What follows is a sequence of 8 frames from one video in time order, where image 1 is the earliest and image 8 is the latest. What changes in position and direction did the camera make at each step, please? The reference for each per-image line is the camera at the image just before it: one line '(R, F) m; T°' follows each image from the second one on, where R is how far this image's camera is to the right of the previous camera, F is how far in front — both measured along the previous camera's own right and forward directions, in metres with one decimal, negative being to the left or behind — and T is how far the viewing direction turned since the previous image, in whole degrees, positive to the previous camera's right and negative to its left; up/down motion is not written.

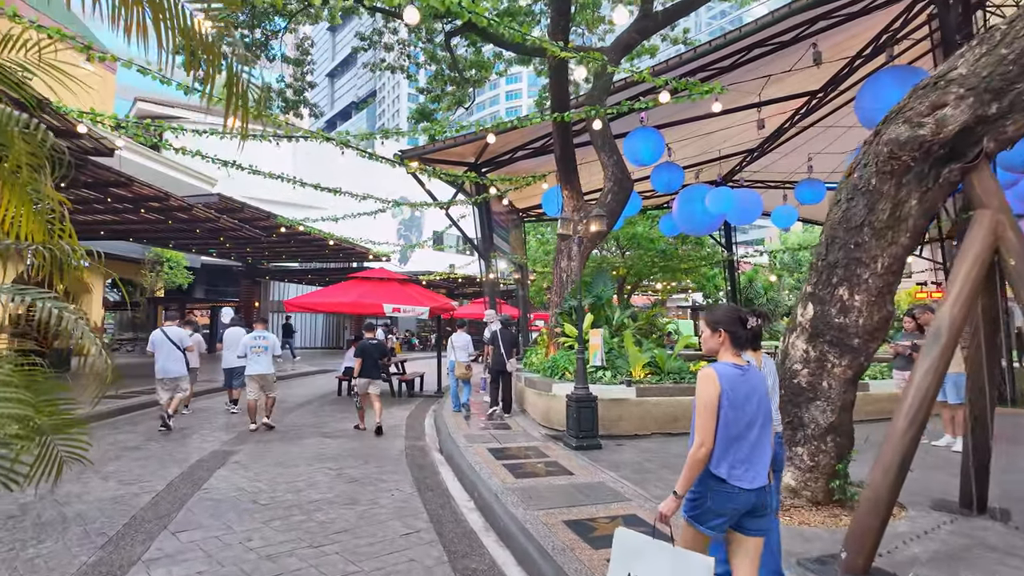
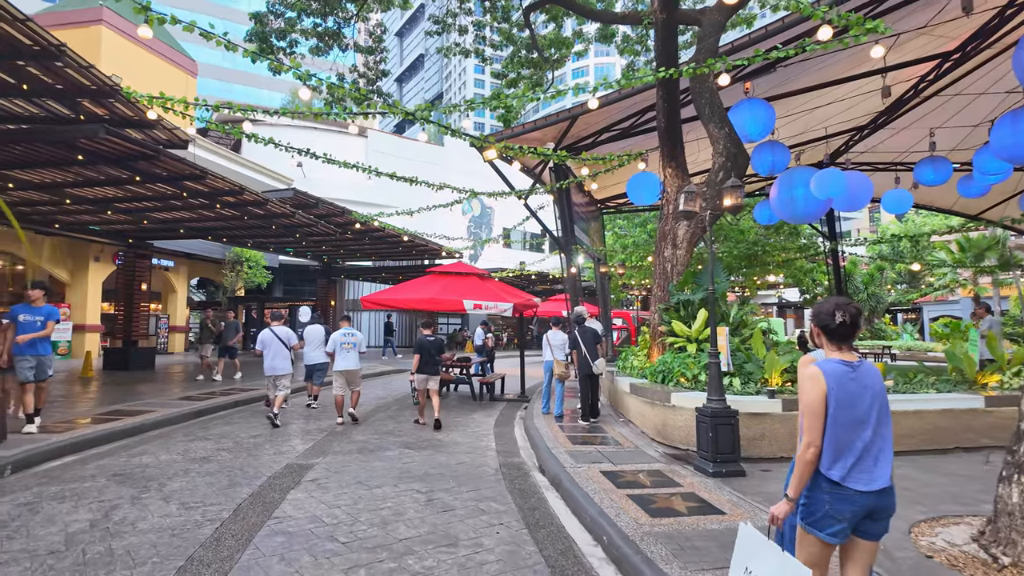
(-0.4, +1.0) m; -6°
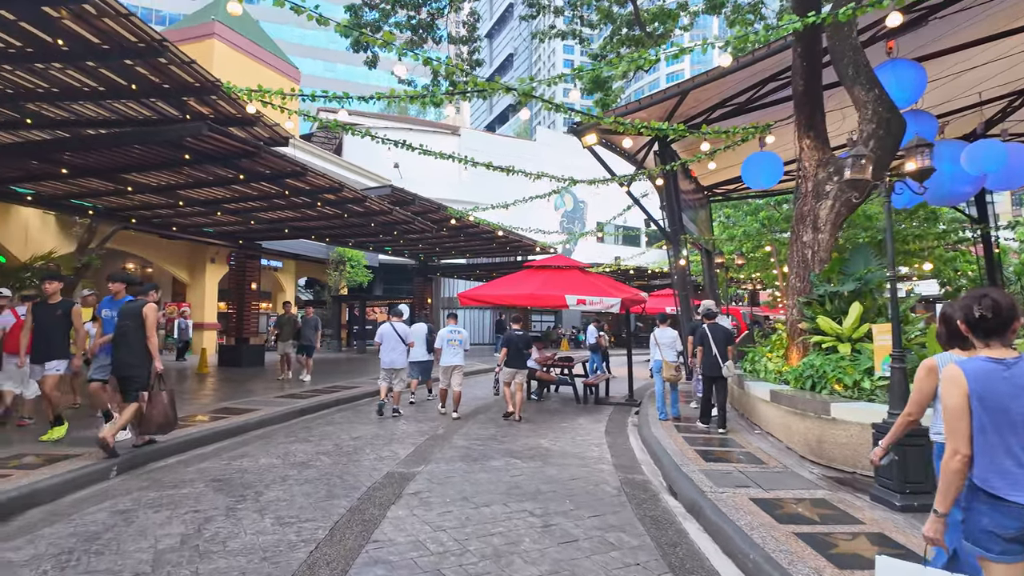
(-0.3, +0.7) m; -9°
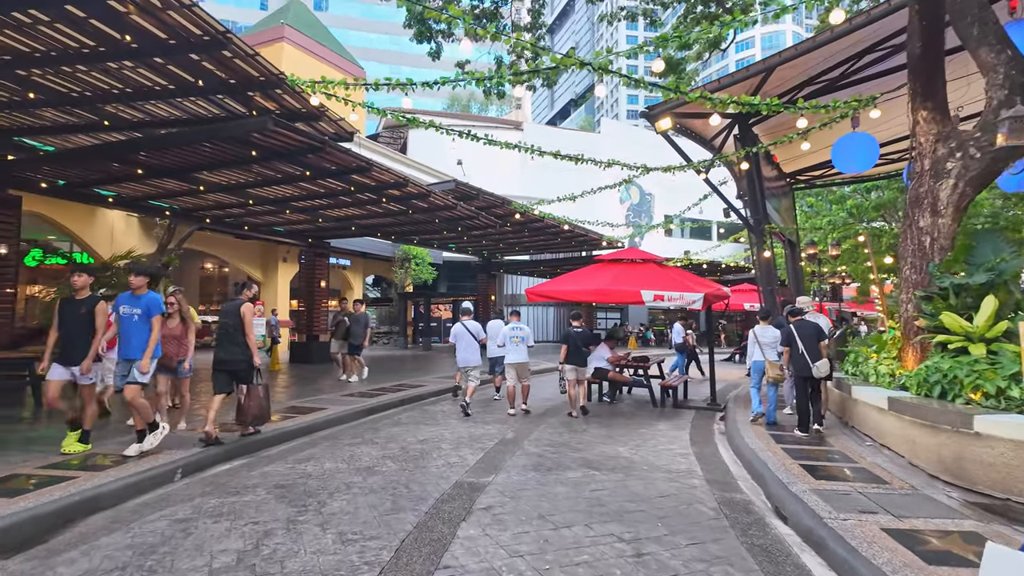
(-0.1, +0.5) m; -6°
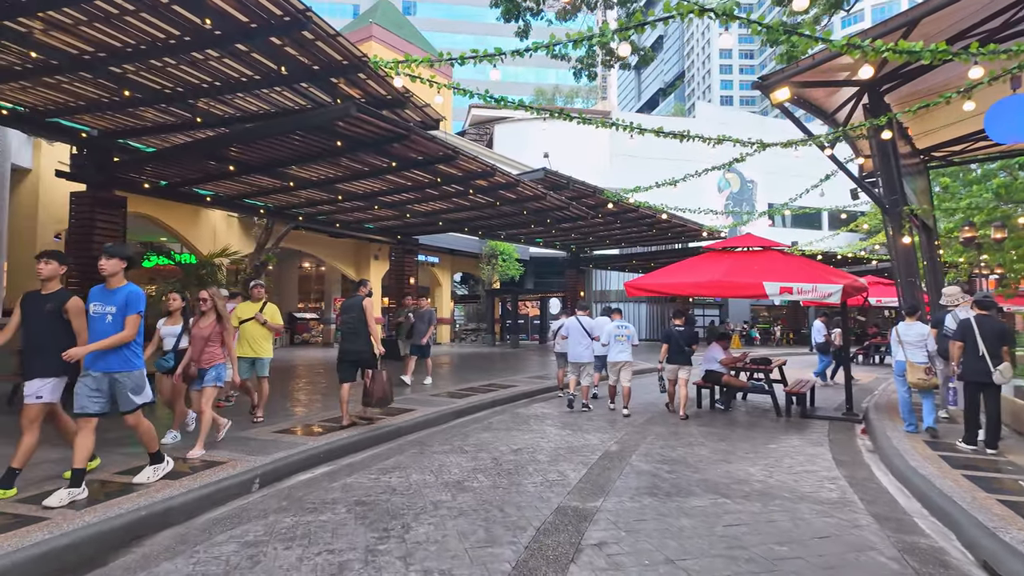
(-0.2, +0.7) m; -8°
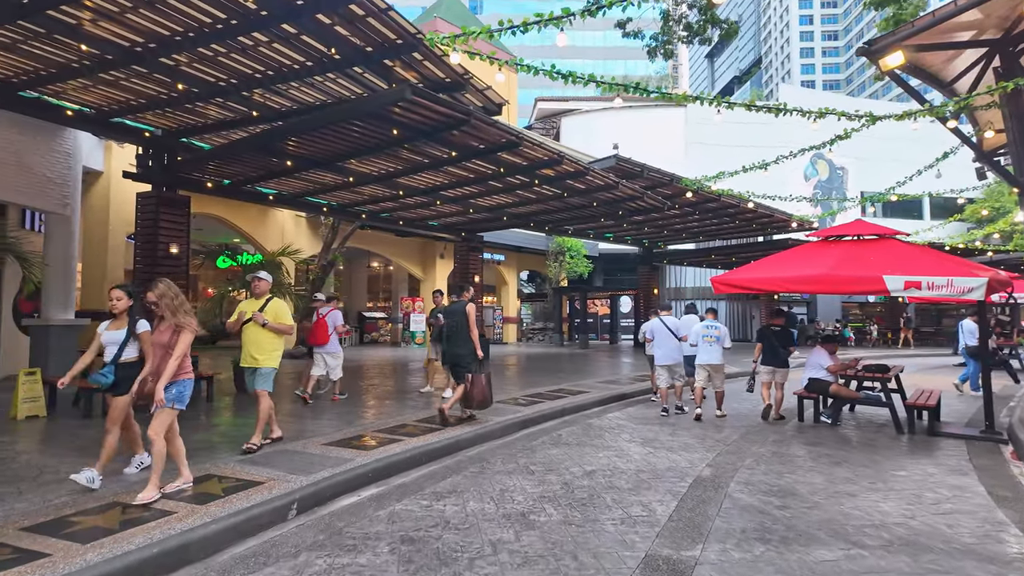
(0.0, +0.7) m; -7°
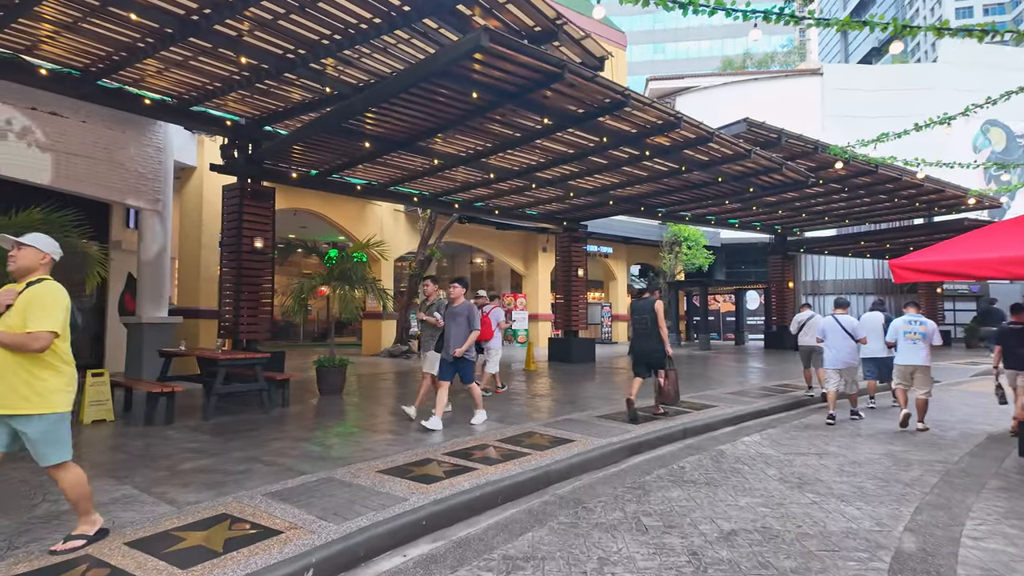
(+0.1, +1.3) m; -11°
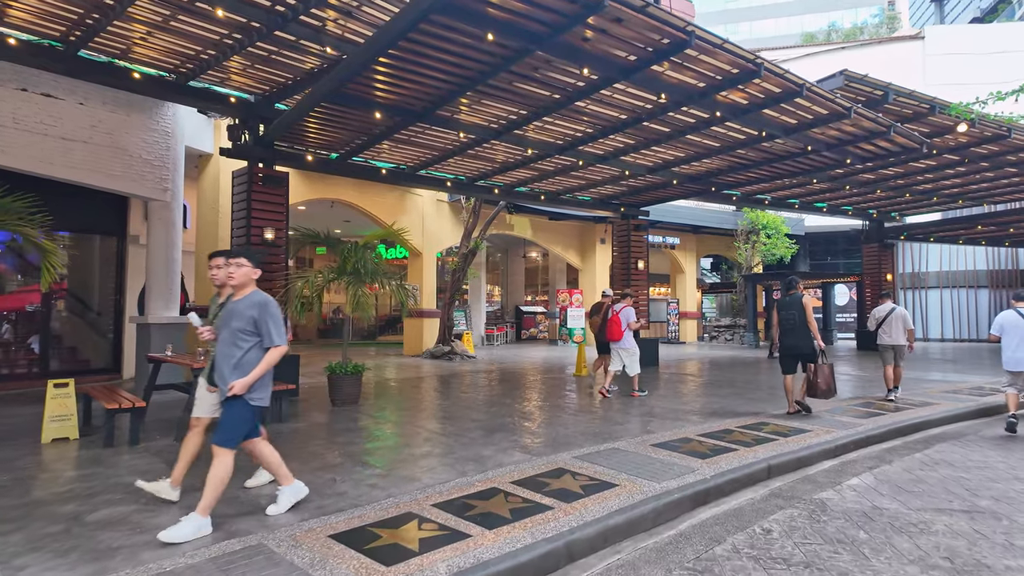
(+0.3, +1.3) m; -6°
